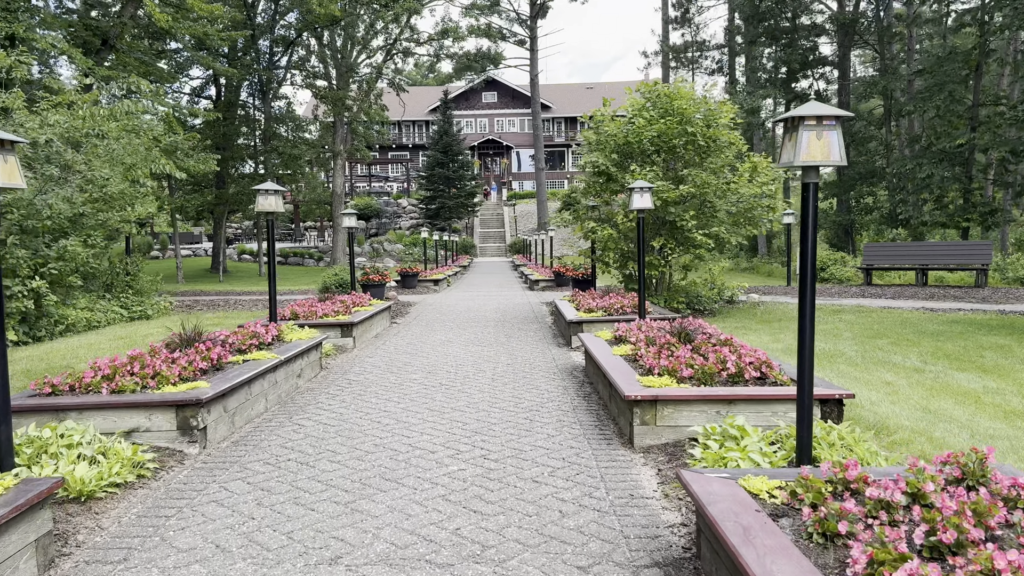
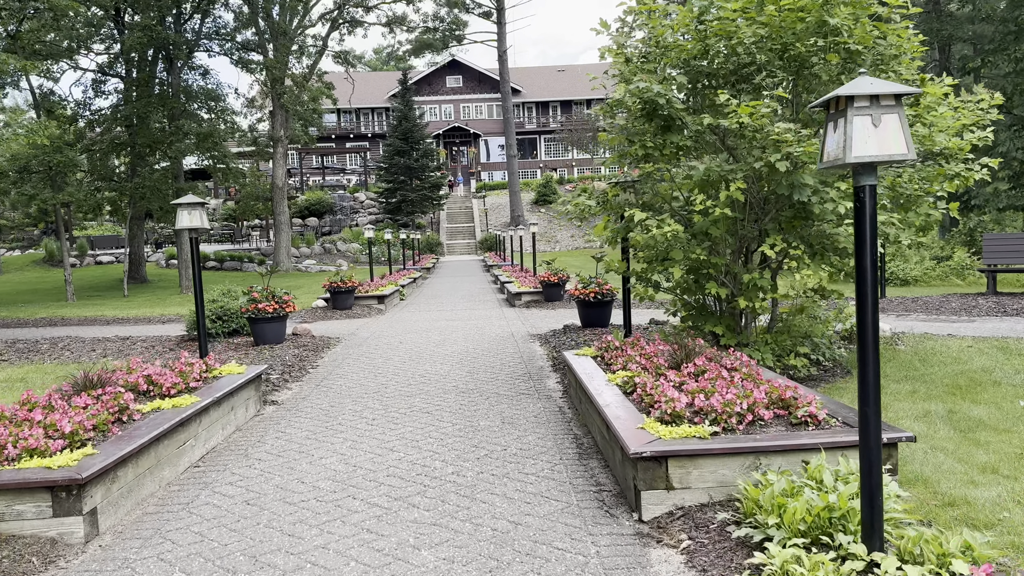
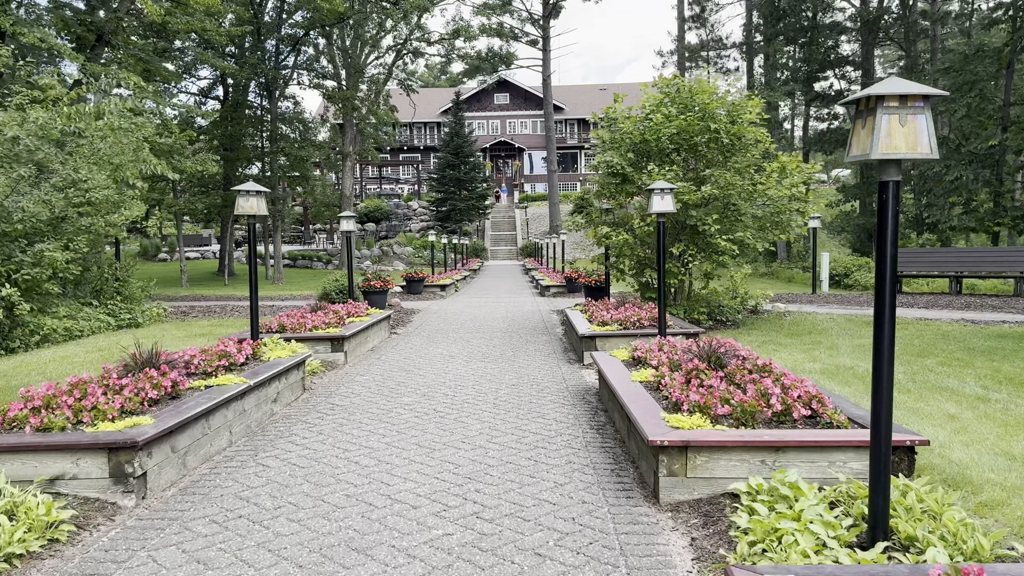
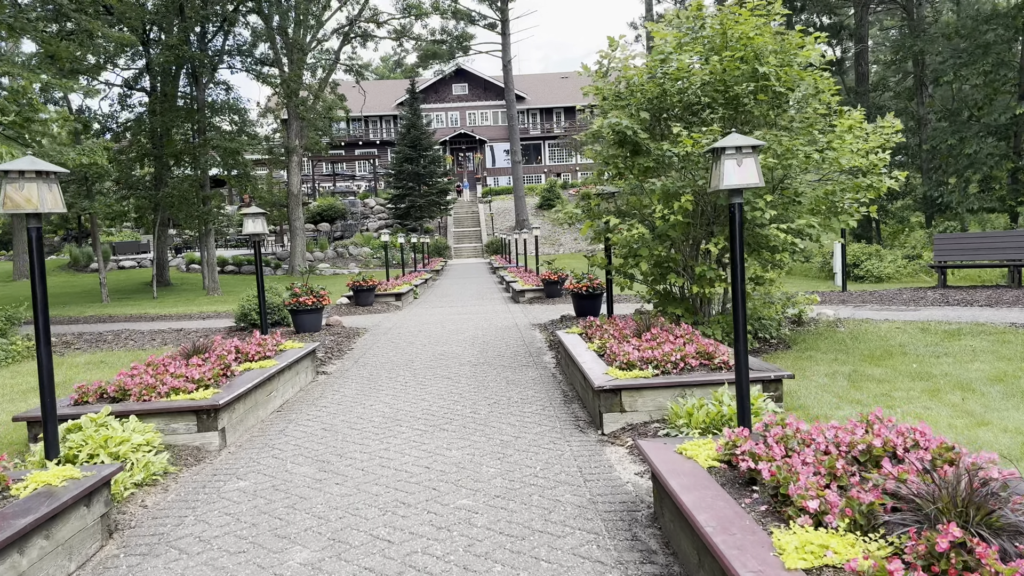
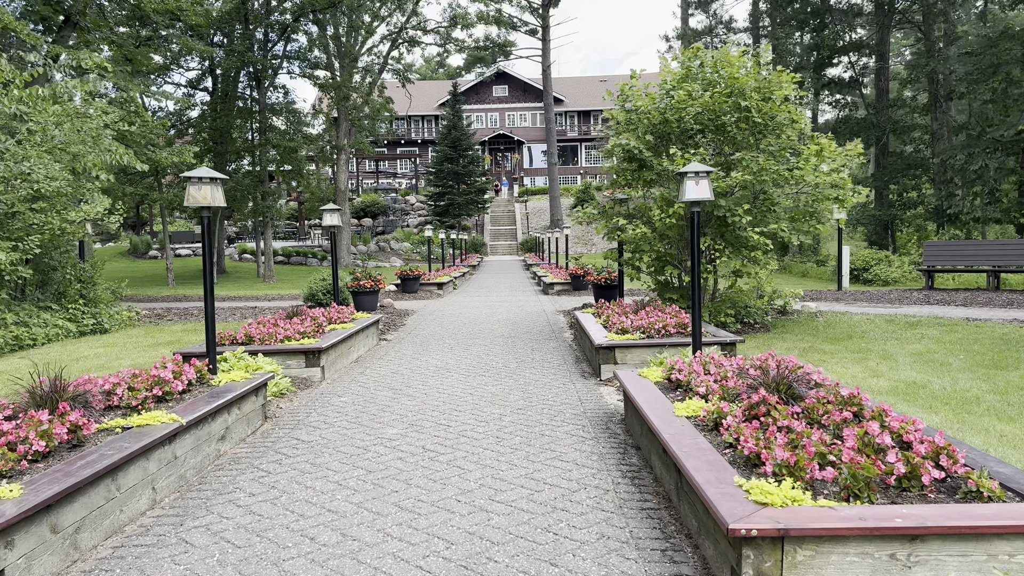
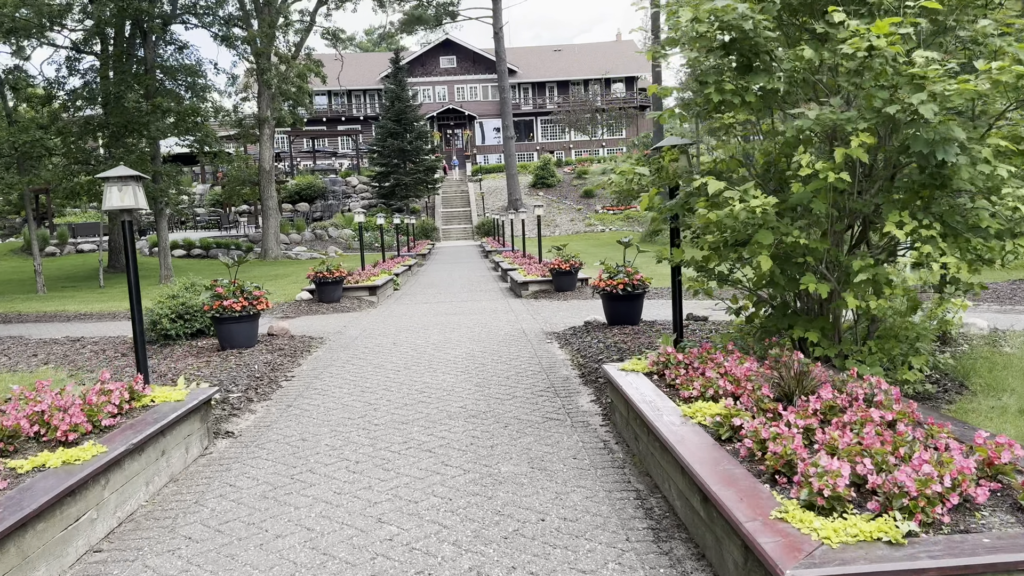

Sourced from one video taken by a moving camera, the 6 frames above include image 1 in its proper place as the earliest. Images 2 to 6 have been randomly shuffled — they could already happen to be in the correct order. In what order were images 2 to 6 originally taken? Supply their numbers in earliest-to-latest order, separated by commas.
3, 5, 4, 2, 6
